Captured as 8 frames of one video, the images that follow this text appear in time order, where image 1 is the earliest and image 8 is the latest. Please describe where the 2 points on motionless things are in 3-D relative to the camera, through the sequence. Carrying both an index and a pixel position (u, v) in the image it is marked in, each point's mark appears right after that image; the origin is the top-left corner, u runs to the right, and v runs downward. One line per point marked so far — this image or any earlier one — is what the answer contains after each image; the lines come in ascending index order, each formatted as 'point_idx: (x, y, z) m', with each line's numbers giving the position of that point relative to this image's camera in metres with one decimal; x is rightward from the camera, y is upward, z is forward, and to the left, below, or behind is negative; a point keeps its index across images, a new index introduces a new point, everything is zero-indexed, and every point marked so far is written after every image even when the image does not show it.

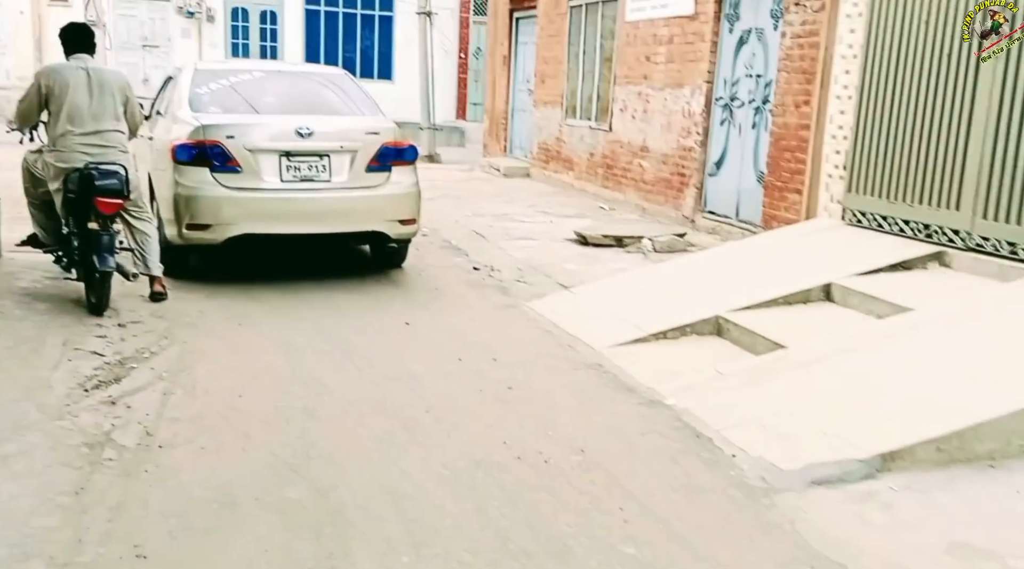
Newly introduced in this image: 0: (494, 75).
0: (-0.3, +3.3, +15.5) m
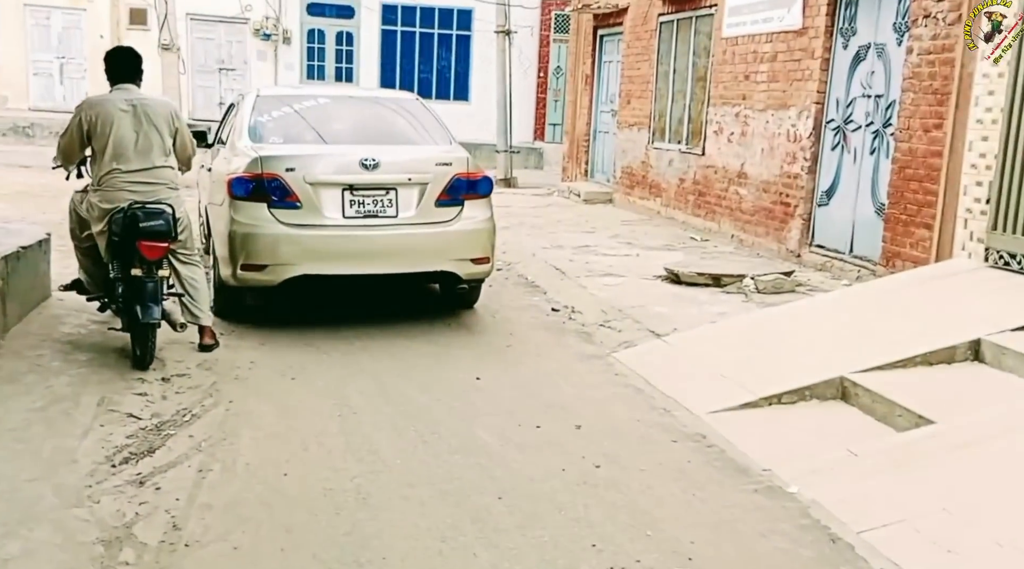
0: (+0.9, +2.8, +14.8) m
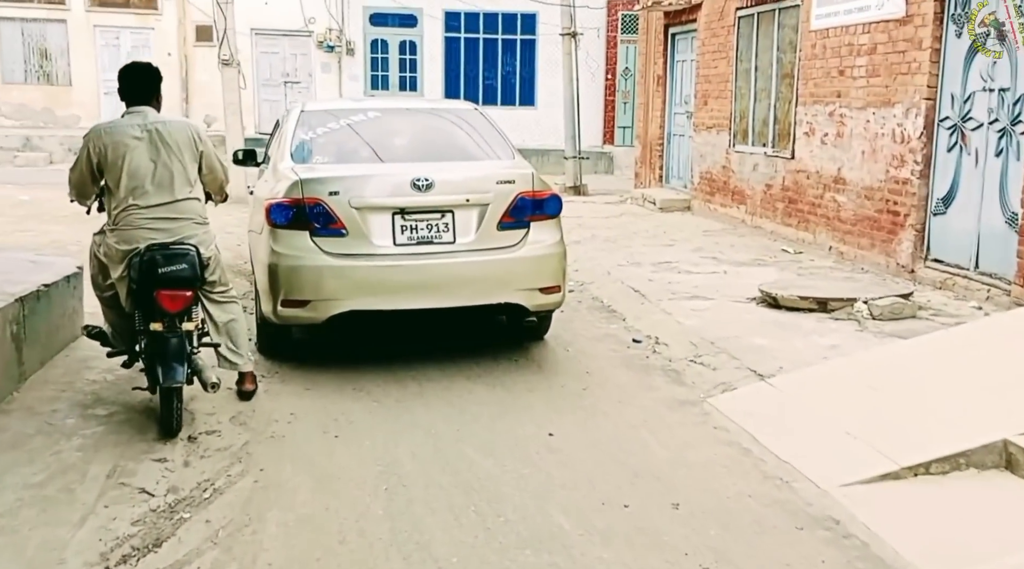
0: (+1.9, +2.6, +13.9) m
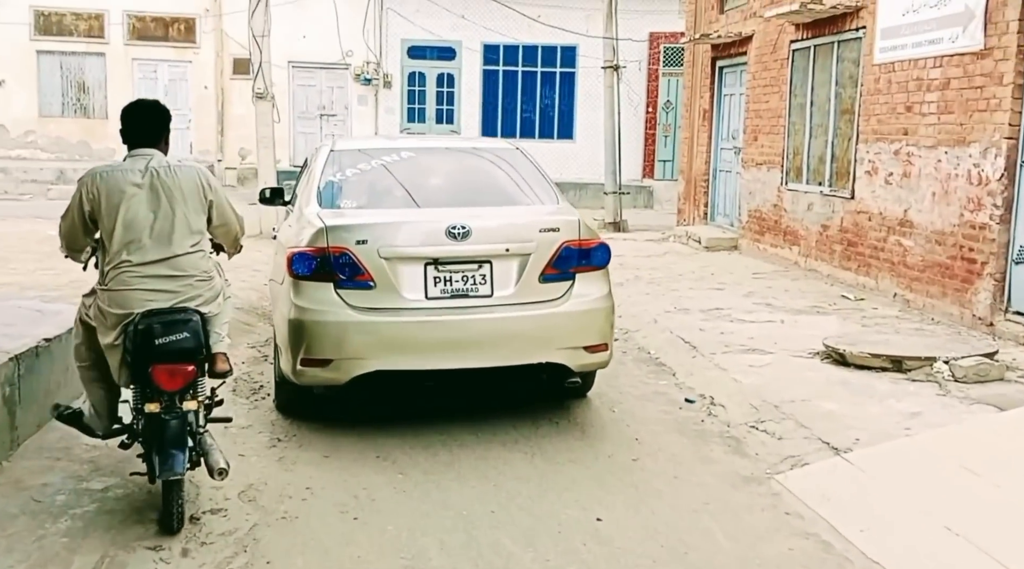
0: (+2.4, +2.1, +13.4) m
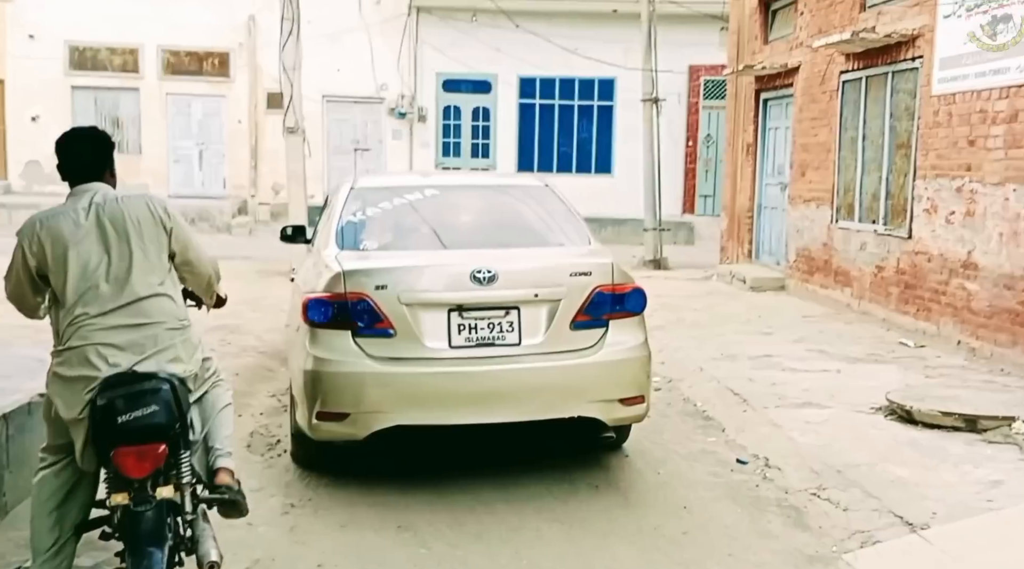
0: (+2.9, +1.5, +12.9) m
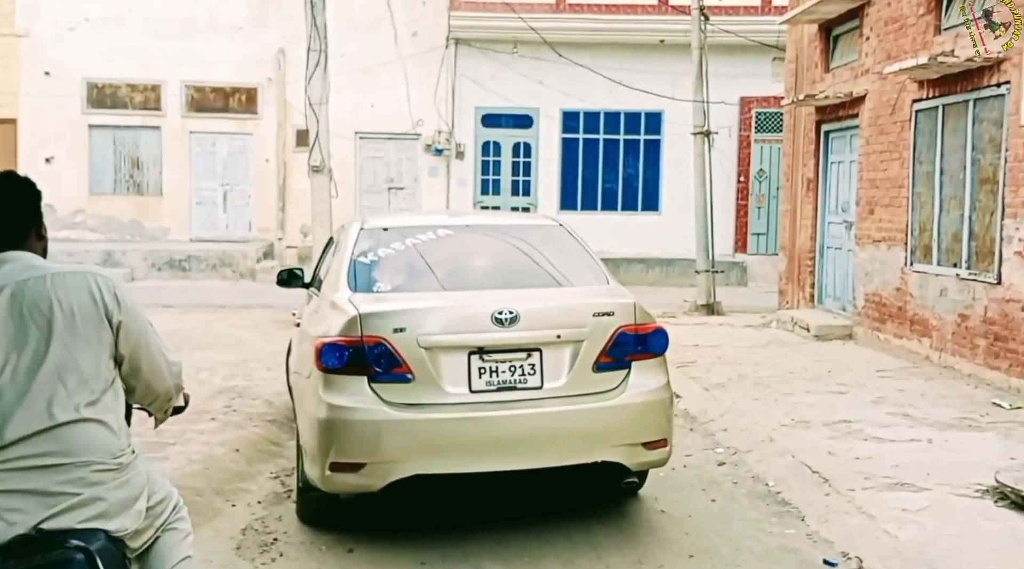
0: (+3.4, +1.0, +12.0) m
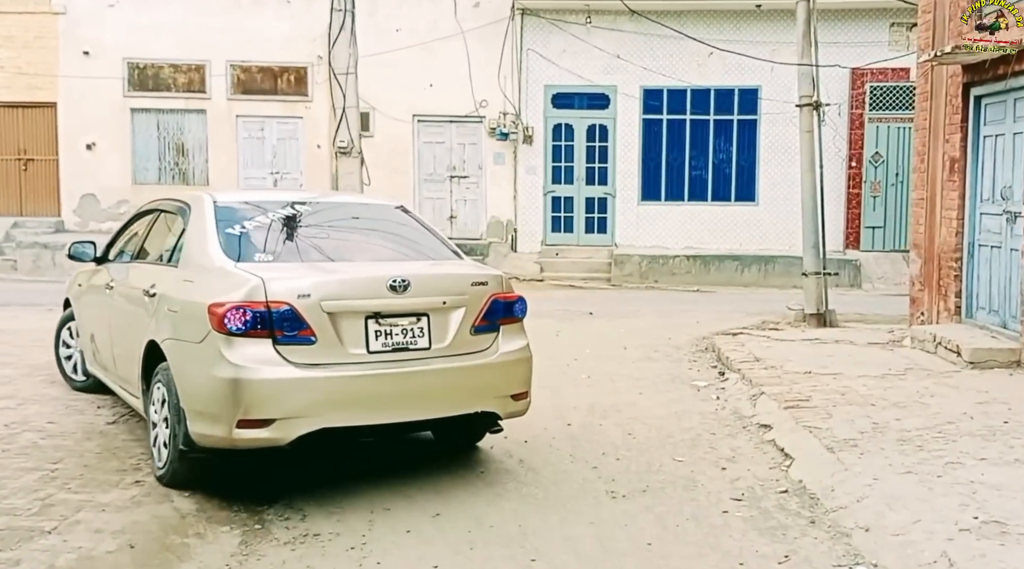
0: (+4.0, +0.9, +9.5) m
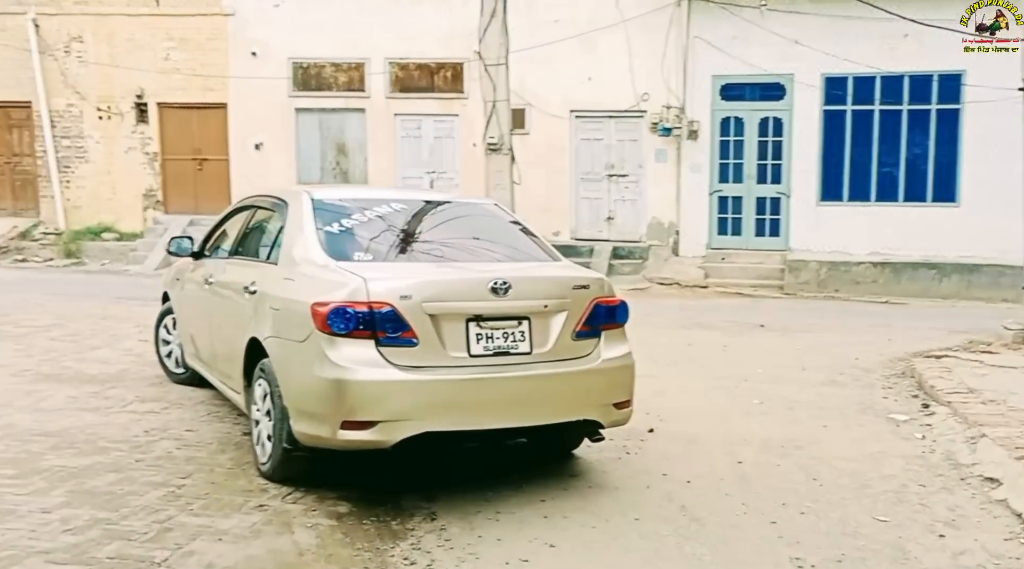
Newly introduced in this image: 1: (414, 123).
0: (+5.3, +0.8, +7.8) m
1: (-1.7, +2.9, +17.5) m
